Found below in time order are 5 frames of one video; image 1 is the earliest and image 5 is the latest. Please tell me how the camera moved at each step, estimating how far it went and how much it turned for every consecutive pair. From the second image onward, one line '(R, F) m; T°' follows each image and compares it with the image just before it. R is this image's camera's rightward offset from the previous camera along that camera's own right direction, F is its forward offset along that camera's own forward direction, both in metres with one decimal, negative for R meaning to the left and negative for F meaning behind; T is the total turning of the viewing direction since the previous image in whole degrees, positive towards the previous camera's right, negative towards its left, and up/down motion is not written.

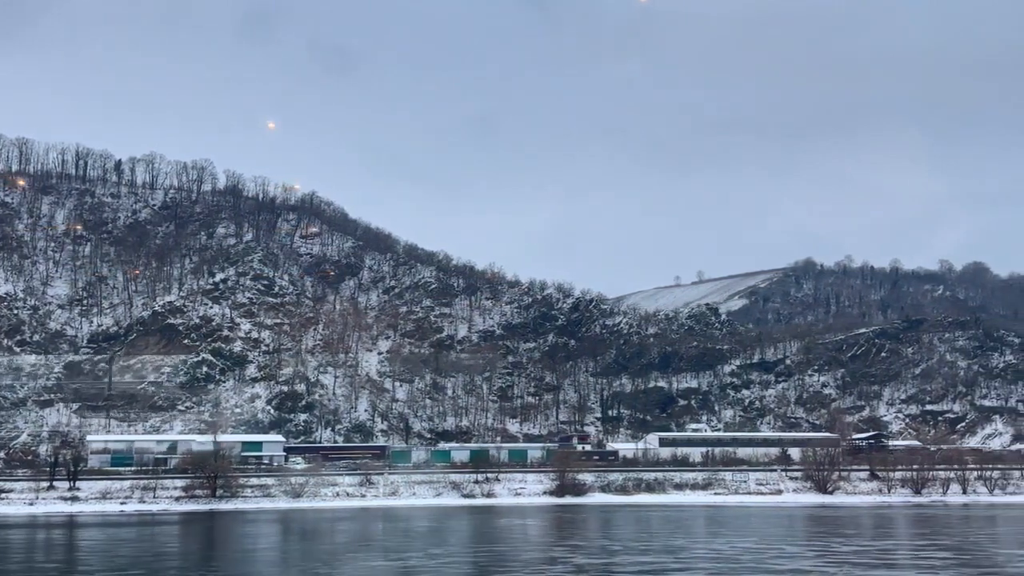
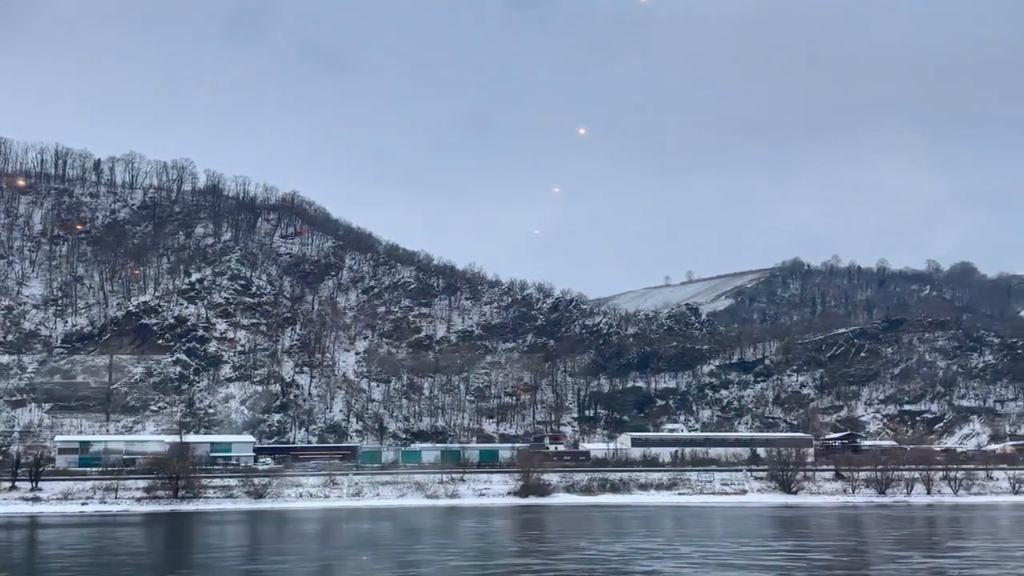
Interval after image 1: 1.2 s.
(+2.3, +0.2) m; 0°
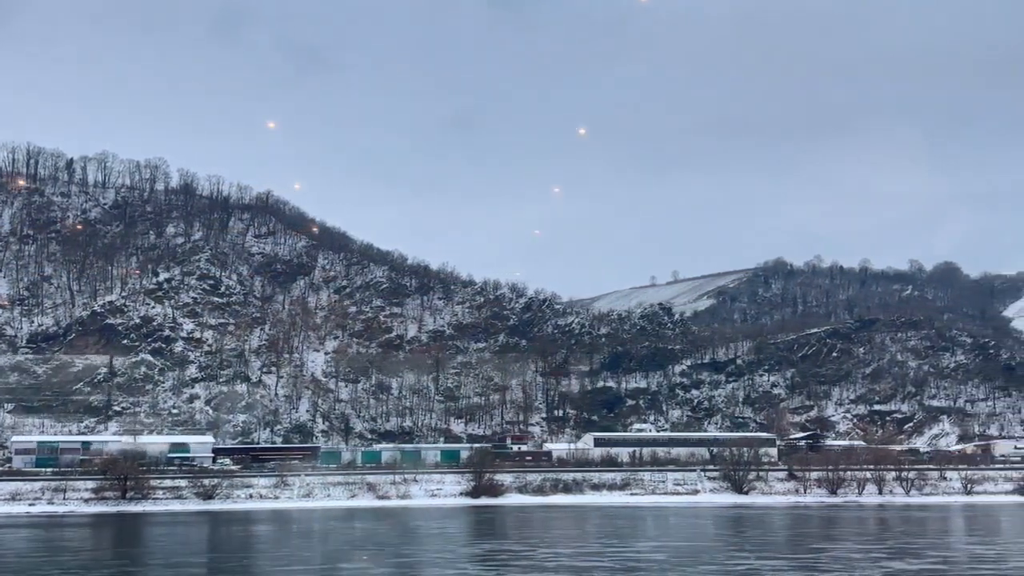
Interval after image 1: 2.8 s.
(+3.0, +0.2) m; 0°
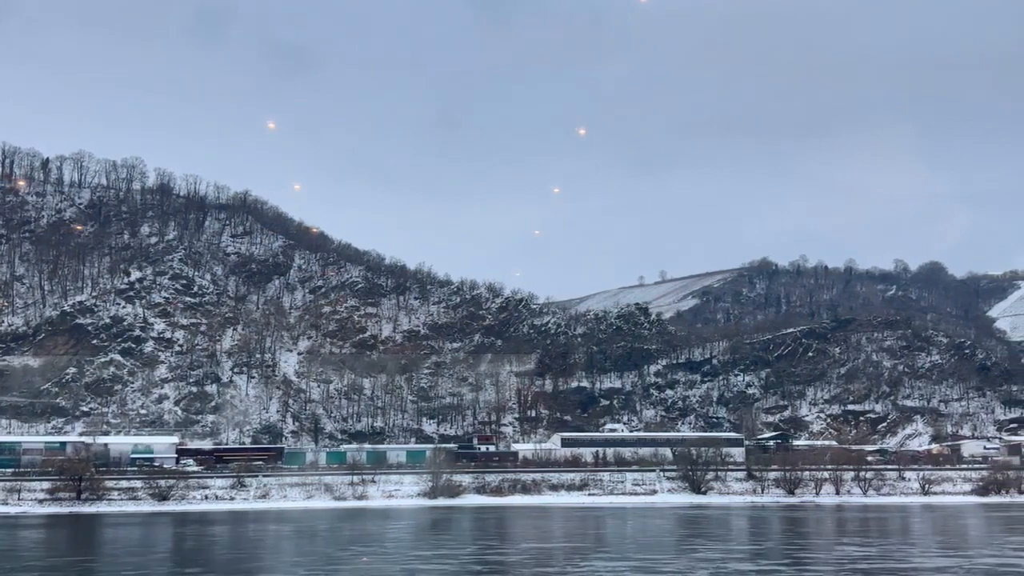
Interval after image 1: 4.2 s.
(+2.7, +0.2) m; 0°
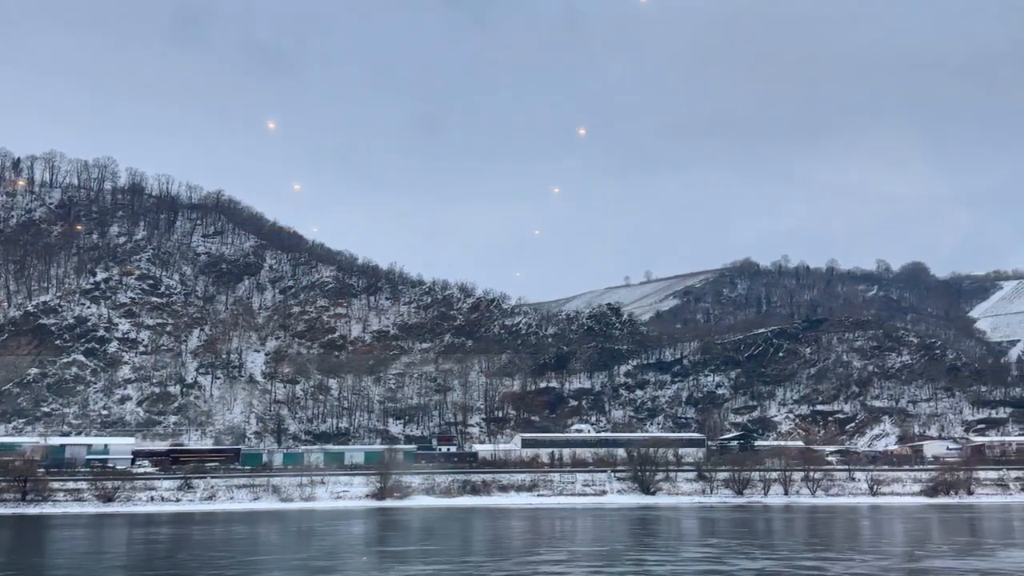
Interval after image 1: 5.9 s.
(+3.2, +0.2) m; 0°
